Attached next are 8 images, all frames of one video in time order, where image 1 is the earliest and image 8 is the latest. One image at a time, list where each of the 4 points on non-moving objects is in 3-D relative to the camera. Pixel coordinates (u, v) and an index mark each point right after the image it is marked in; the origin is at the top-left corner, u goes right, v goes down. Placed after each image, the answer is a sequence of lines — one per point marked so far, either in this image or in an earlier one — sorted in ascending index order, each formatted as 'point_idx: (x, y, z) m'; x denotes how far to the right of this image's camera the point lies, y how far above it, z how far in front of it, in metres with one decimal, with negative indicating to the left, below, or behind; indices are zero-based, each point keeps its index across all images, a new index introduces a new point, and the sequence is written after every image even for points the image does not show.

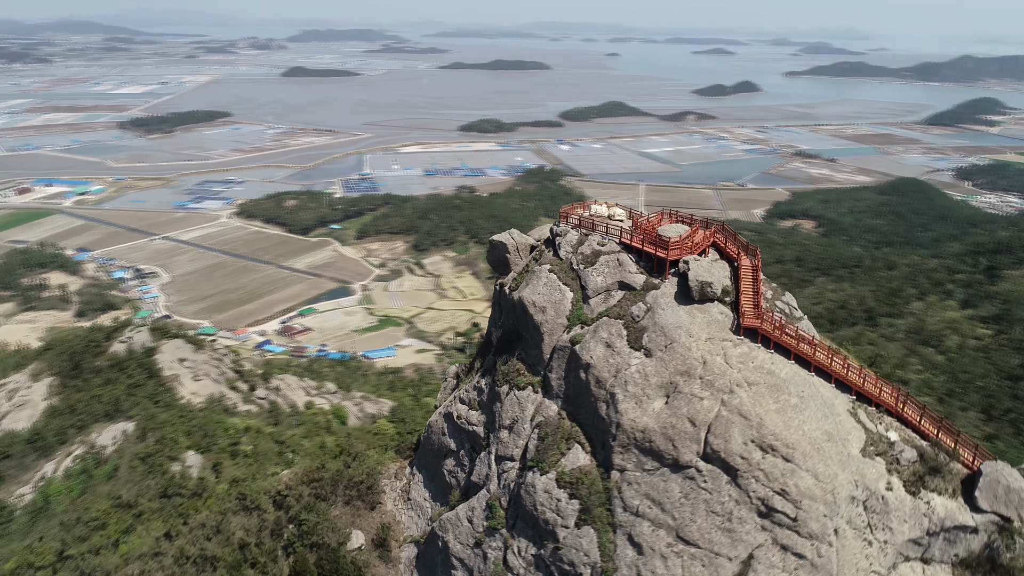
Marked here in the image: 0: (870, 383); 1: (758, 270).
0: (+4.7, -1.3, +9.8) m
1: (+3.5, +0.3, +10.6) m
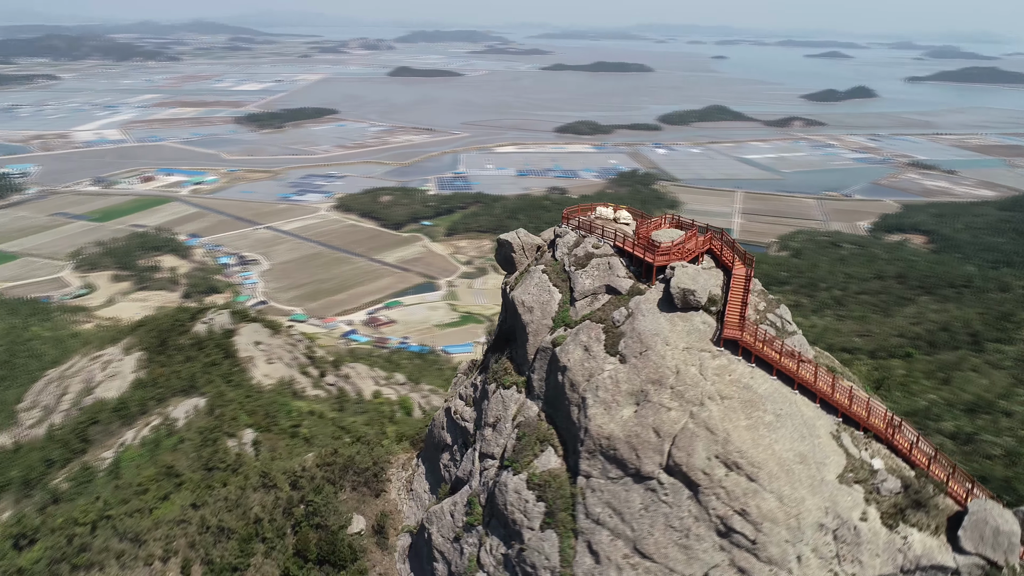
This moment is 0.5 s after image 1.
0: (+4.3, -1.5, +9.2) m
1: (+3.2, +0.1, +10.1) m
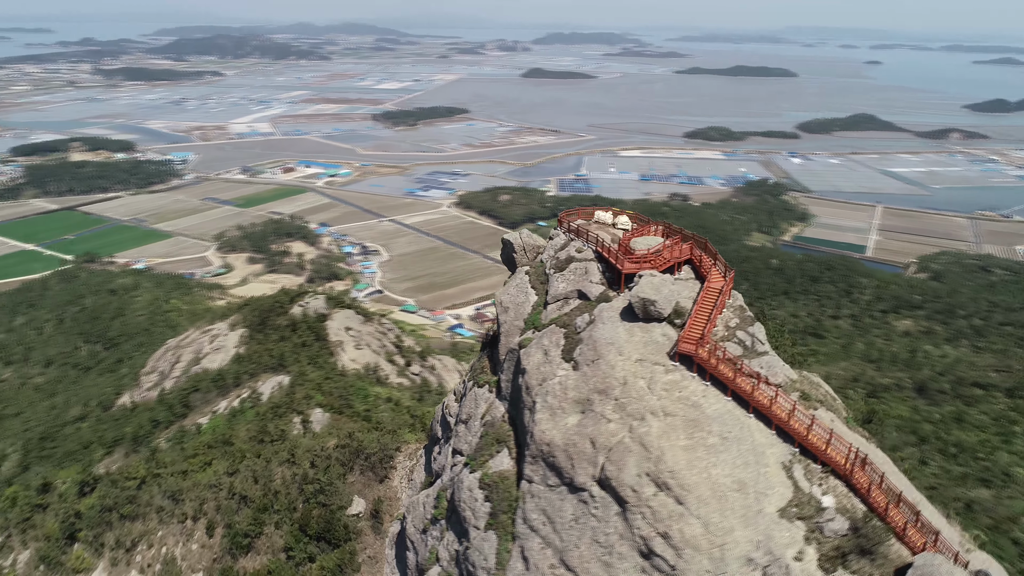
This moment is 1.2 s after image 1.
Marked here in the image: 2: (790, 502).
0: (+3.5, -1.7, +8.5) m
1: (+2.7, -0.1, +9.6) m
2: (+3.1, -2.4, +8.1) m
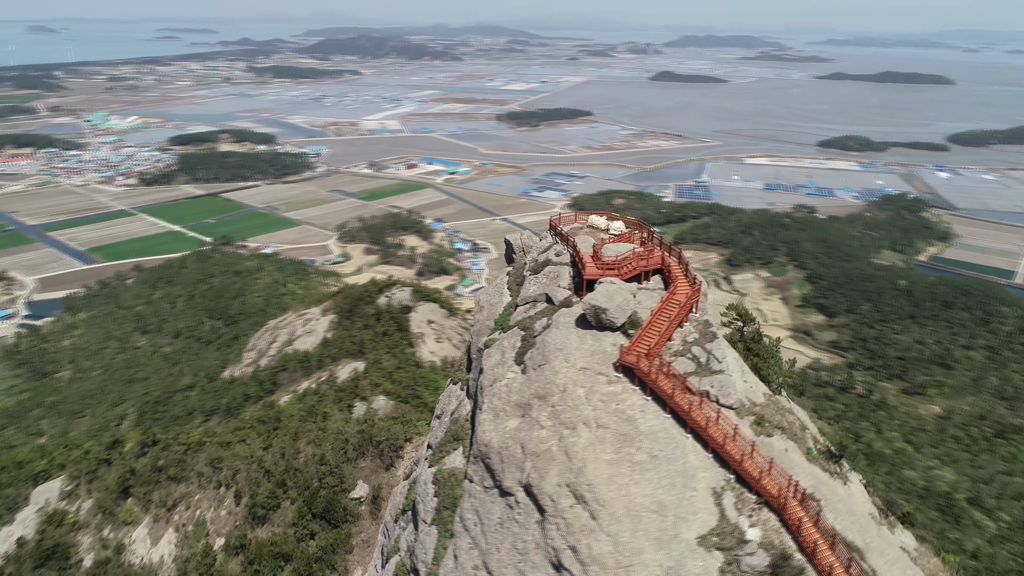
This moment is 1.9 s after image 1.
0: (+2.6, -1.9, +8.0) m
1: (+2.1, -0.2, +9.2) m
2: (+2.1, -2.5, +7.6) m
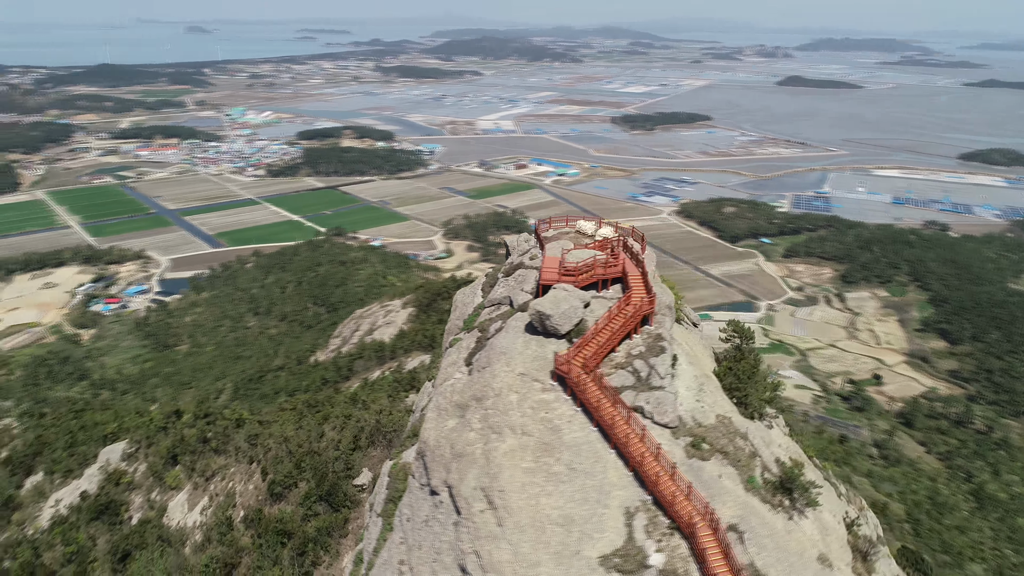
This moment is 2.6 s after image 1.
0: (+1.6, -2.1, +7.6) m
1: (+1.4, -0.4, +8.9) m
2: (+1.1, -2.7, +7.3) m
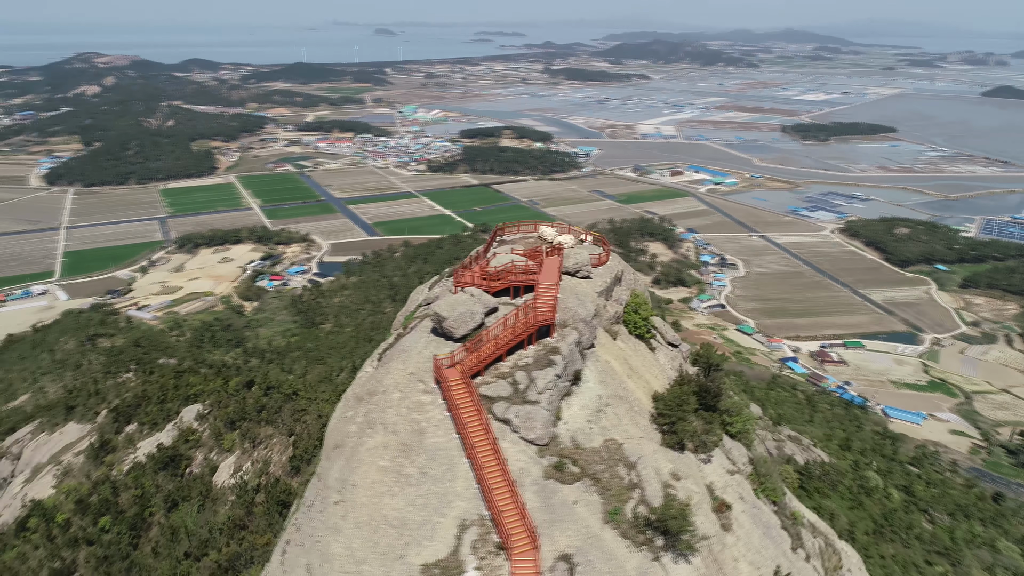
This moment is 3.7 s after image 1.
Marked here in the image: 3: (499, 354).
0: (-0.1, -2.2, +7.3) m
1: (+0.1, -0.5, +8.6) m
2: (-0.7, -2.7, +7.2) m
3: (-0.2, -0.8, +8.5) m
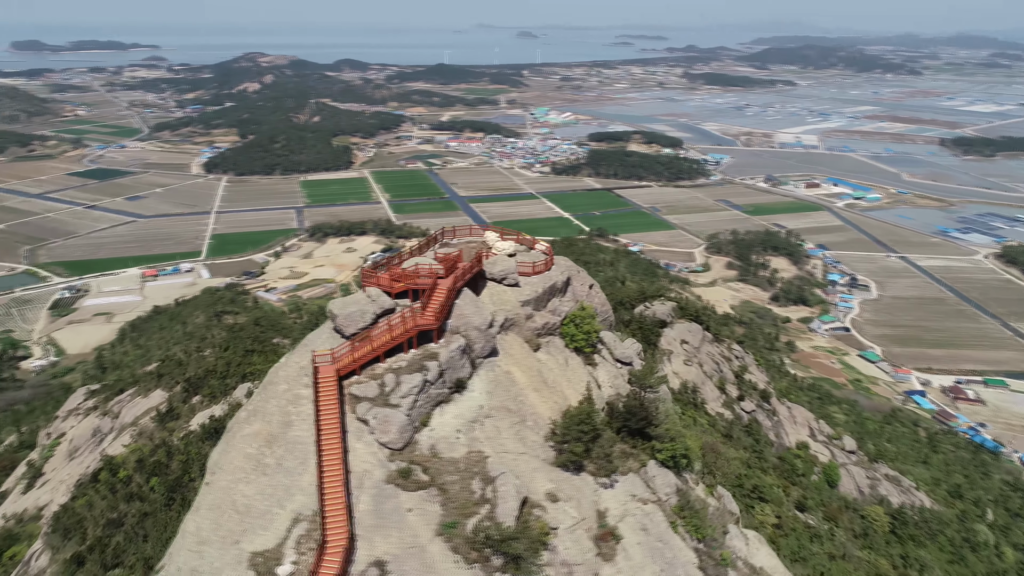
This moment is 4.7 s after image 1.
0: (-1.8, -2.2, +7.4) m
1: (-1.3, -0.5, +8.6) m
2: (-2.5, -2.7, +7.3) m
3: (-1.6, -0.8, +8.5) m
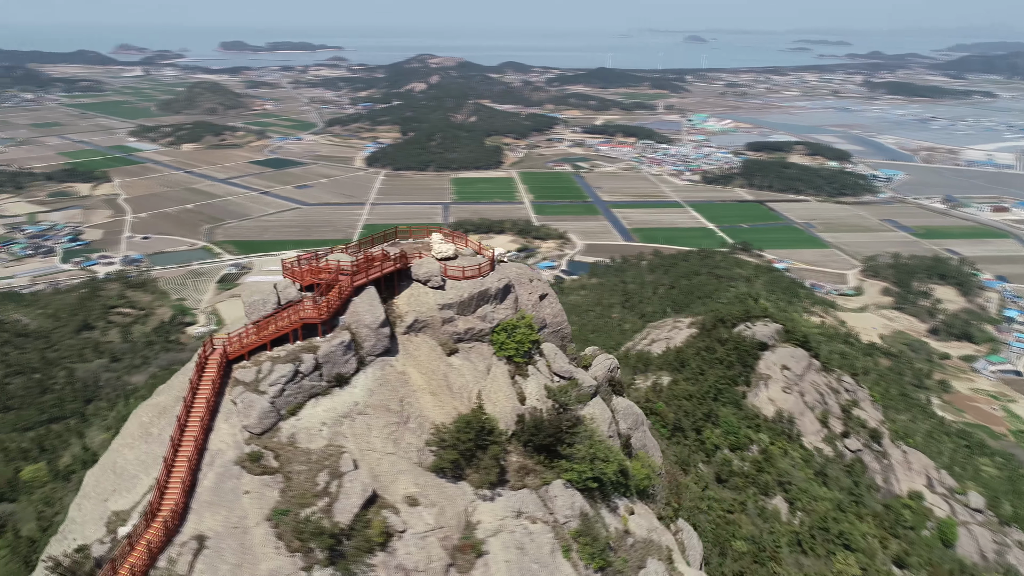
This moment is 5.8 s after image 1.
0: (-3.6, -2.0, +7.9) m
1: (-2.7, -0.4, +8.9) m
2: (-4.3, -2.5, +8.0) m
3: (-3.1, -0.7, +8.9) m
